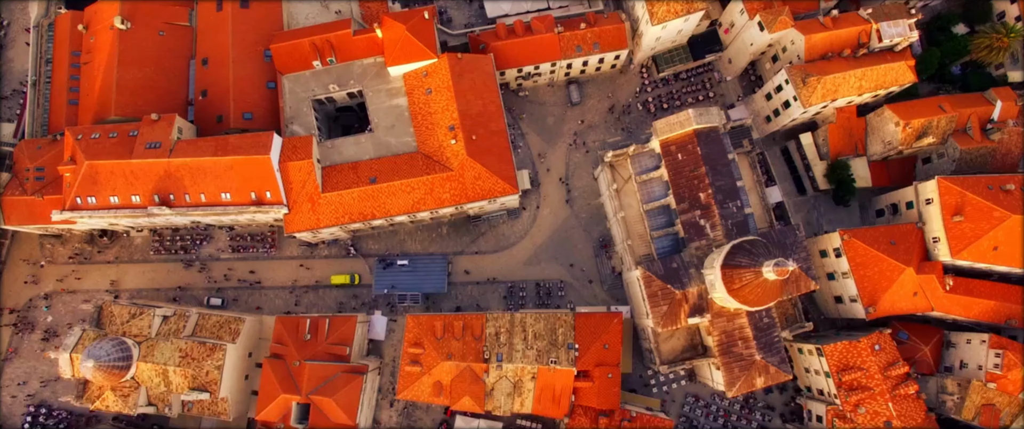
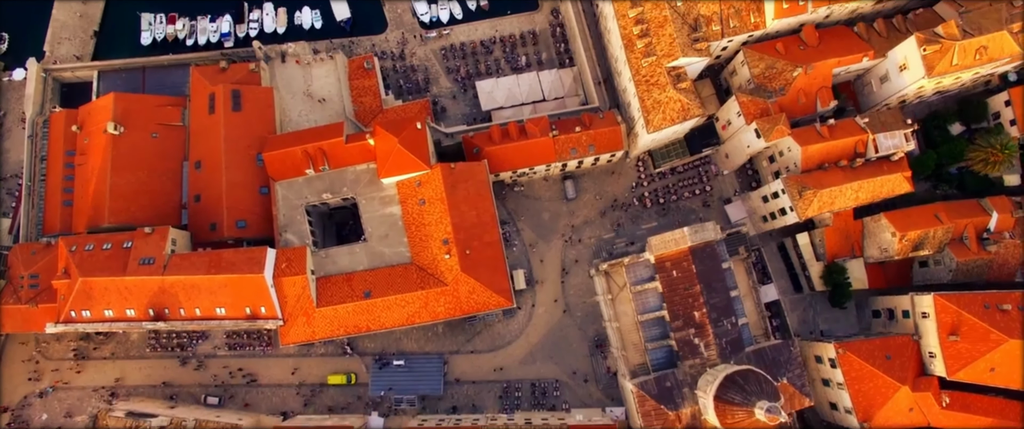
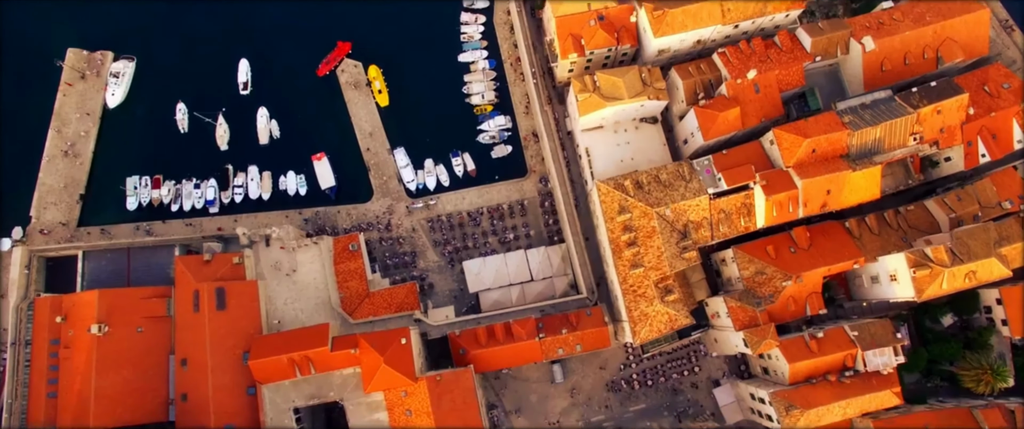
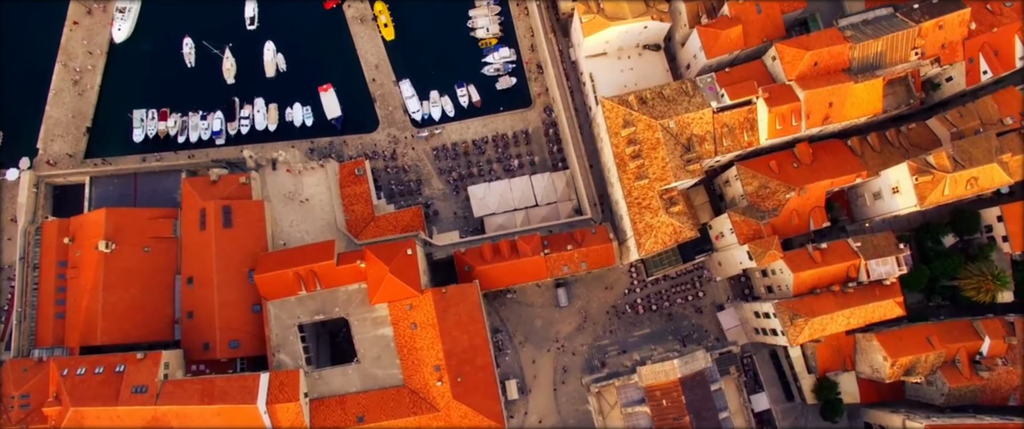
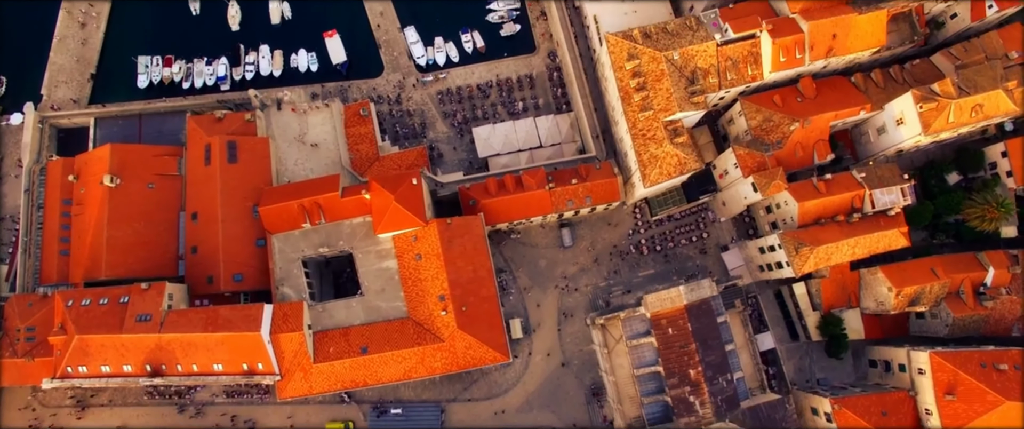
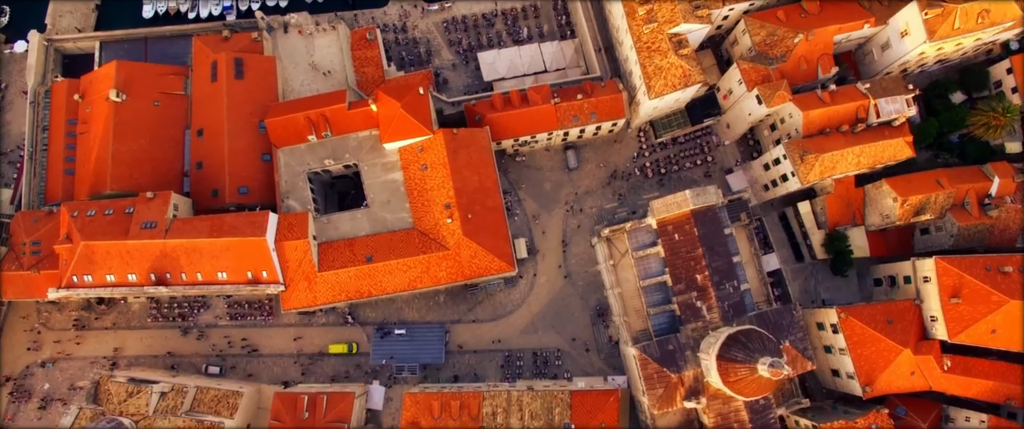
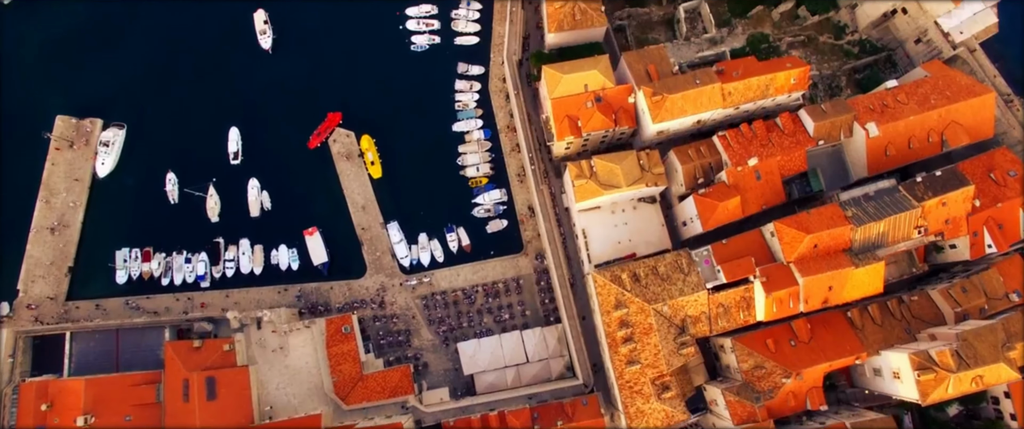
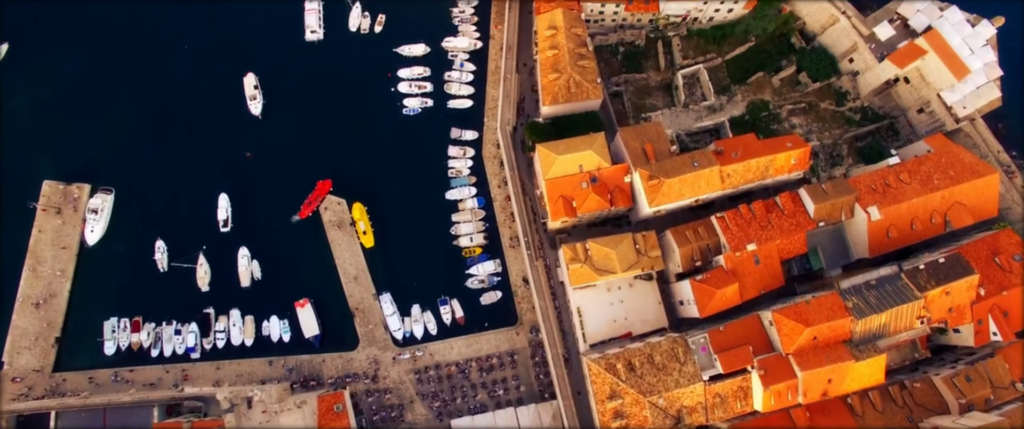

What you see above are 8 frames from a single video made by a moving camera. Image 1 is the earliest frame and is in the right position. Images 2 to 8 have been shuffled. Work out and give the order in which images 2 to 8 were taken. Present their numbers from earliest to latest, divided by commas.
6, 2, 5, 4, 3, 7, 8
